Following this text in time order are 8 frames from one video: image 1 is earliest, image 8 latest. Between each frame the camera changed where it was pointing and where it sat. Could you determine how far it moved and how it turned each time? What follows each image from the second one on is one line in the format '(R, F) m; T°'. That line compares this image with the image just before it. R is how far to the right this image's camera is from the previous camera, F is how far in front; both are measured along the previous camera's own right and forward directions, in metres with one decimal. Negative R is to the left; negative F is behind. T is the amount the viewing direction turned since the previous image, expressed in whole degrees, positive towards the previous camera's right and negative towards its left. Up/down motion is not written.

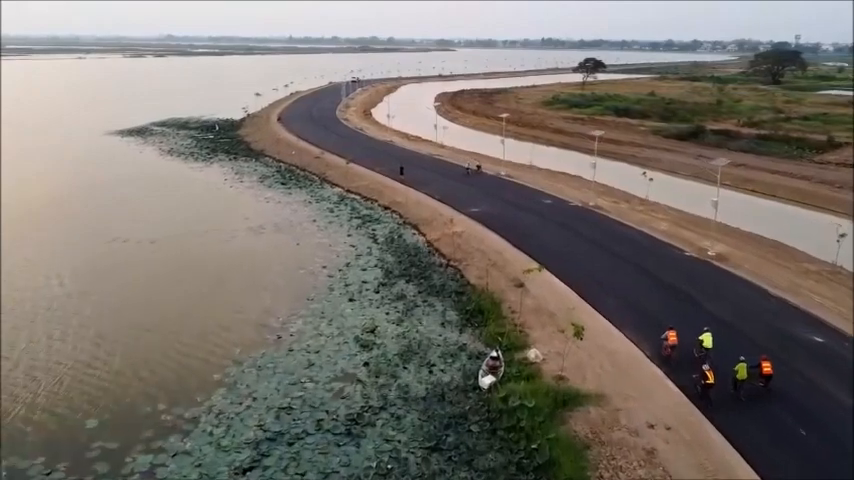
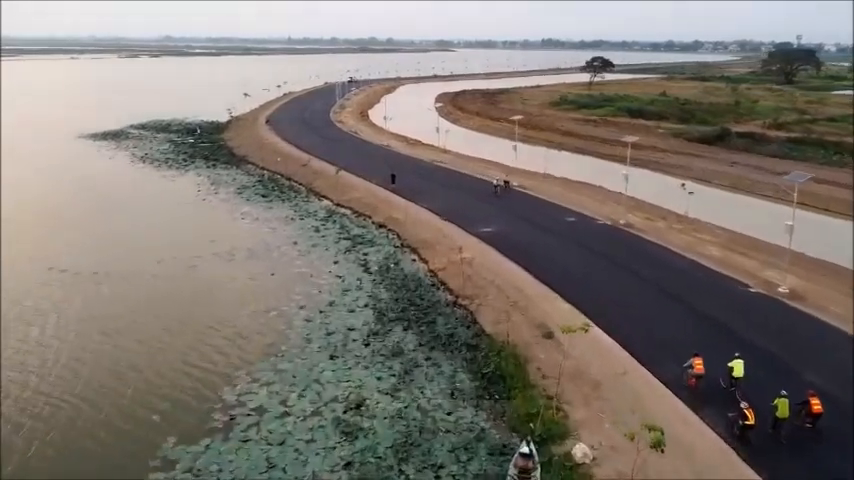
(-0.1, +4.4) m; 0°
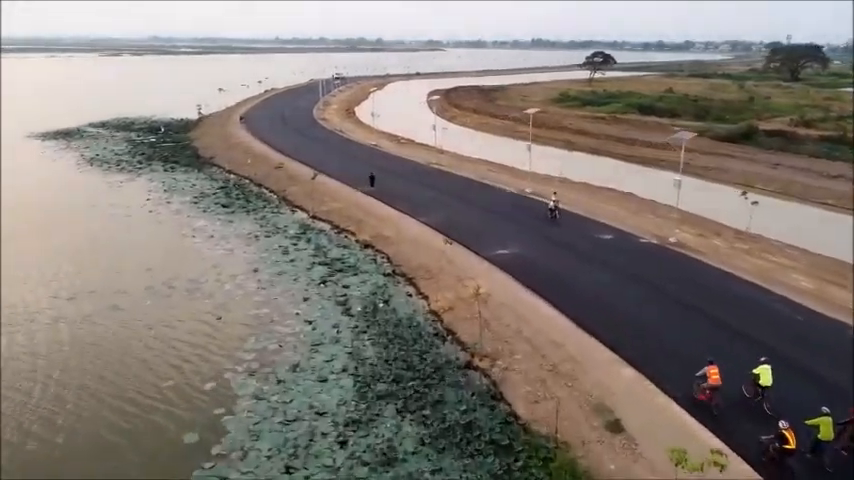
(-0.2, +5.3) m; +1°
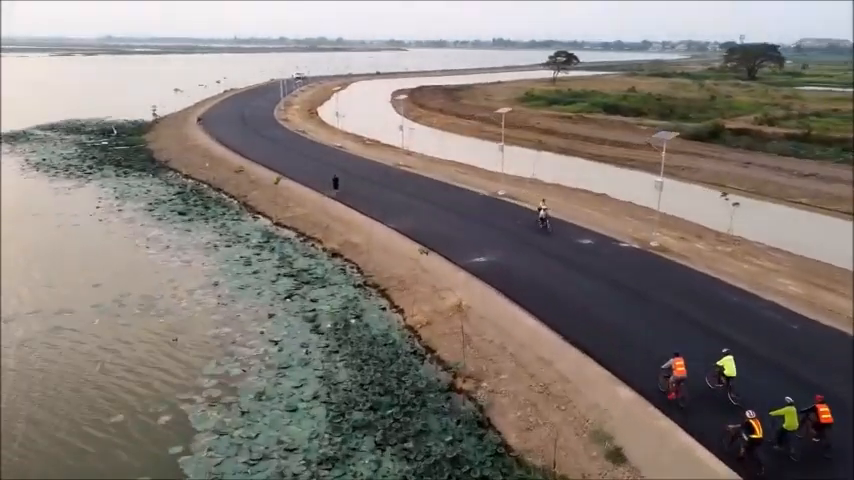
(-0.2, +1.1) m; +3°
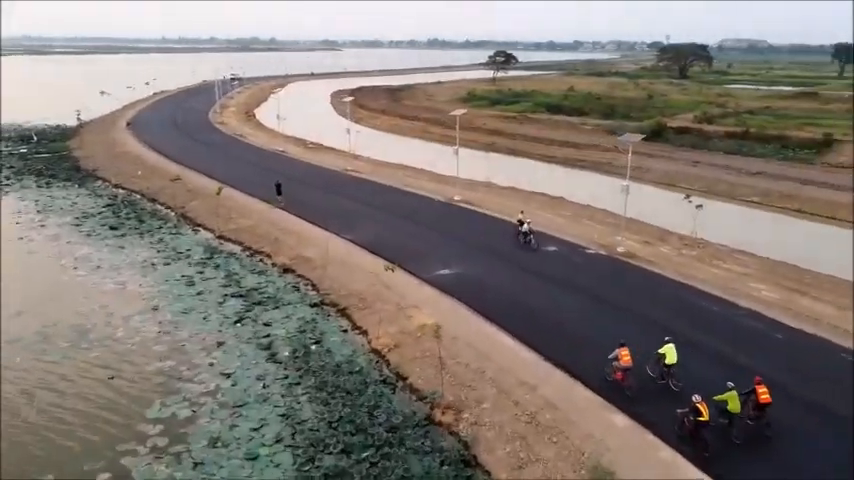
(-0.5, +1.2) m; +5°
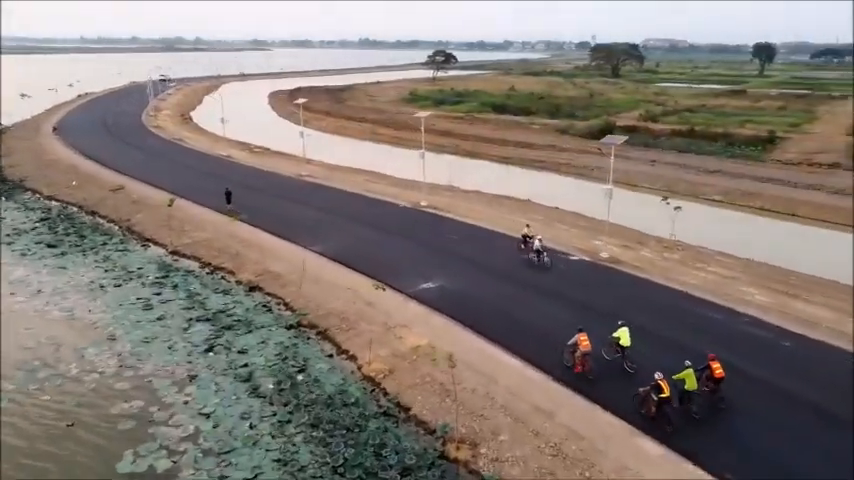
(-1.0, +1.1) m; +5°
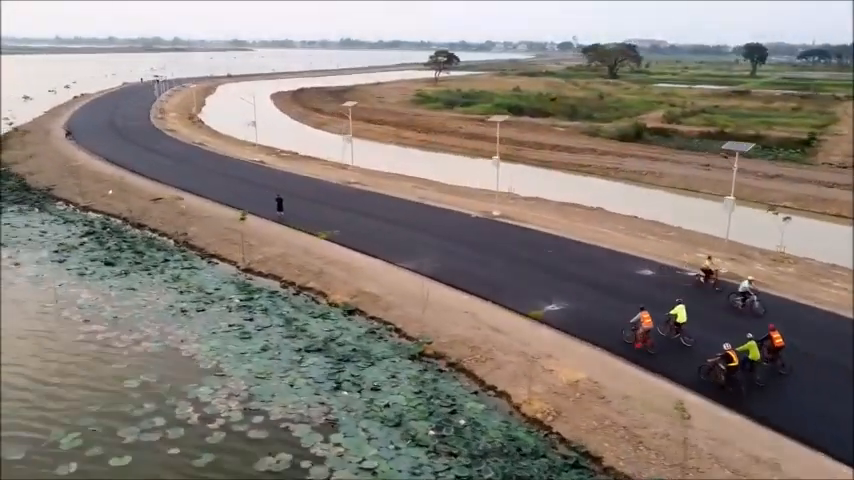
(-3.0, +1.5) m; +2°
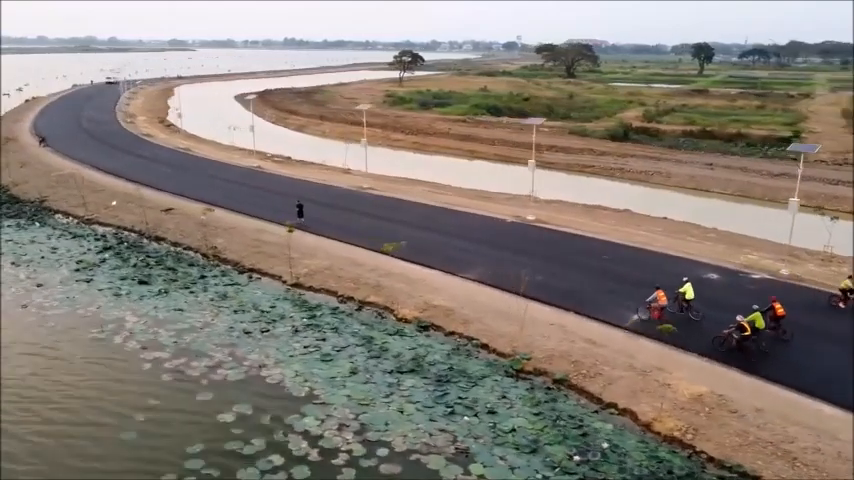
(-2.7, +0.8) m; +4°
